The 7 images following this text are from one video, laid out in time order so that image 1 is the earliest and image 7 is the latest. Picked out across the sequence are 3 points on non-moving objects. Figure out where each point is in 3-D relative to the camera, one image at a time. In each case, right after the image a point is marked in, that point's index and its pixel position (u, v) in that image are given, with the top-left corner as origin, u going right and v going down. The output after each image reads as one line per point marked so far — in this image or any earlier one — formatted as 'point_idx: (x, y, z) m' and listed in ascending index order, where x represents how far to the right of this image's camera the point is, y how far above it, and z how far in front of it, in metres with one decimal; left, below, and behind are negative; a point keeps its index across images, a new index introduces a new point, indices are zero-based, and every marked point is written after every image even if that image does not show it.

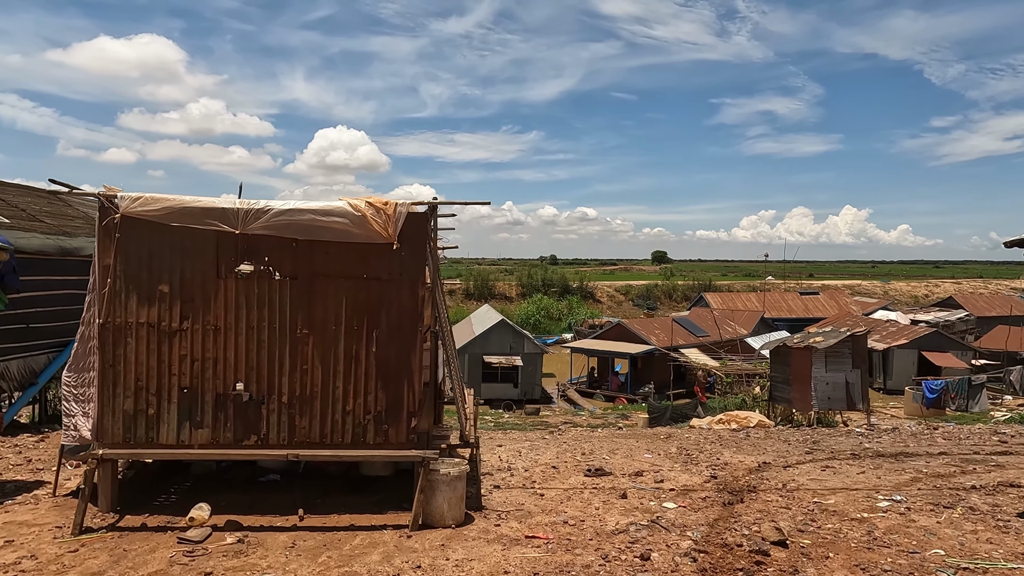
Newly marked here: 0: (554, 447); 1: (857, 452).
0: (+0.7, -2.6, +10.9) m
1: (+5.2, -2.5, +10.0) m
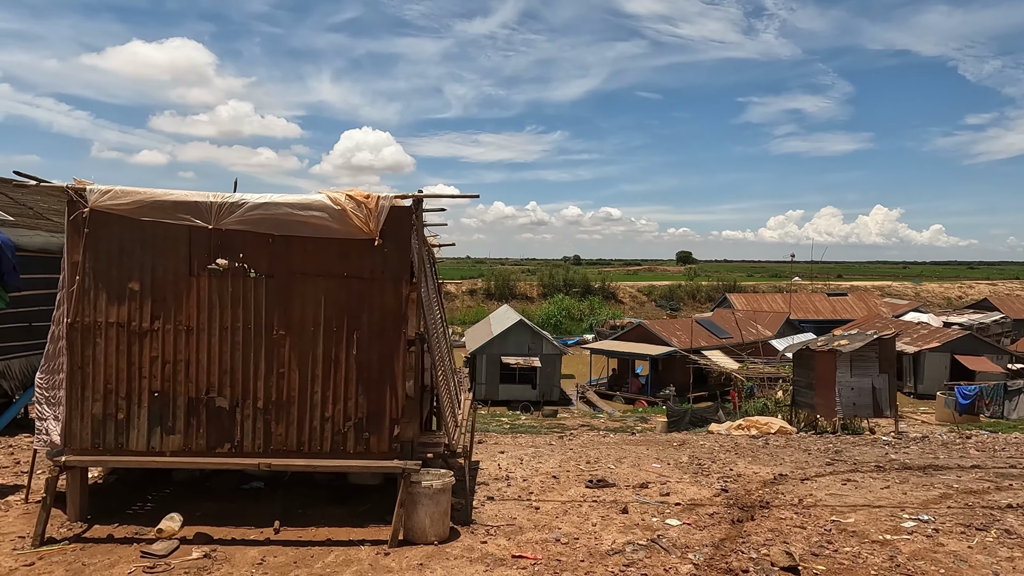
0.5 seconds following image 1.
0: (+0.7, -2.6, +10.4) m
1: (+5.3, -2.5, +9.4) m
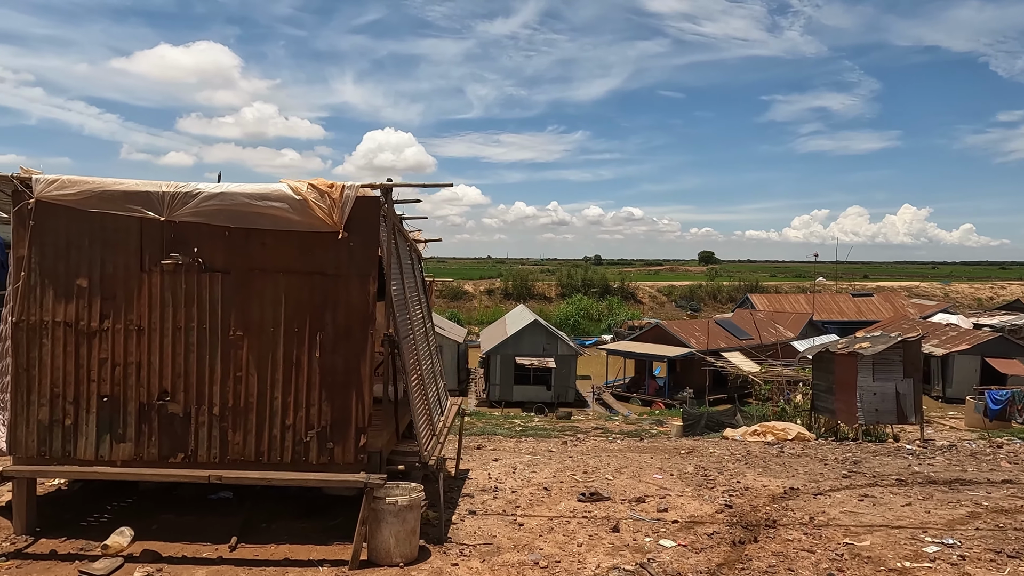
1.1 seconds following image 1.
0: (+0.7, -2.6, +9.8) m
1: (+5.2, -2.5, +8.7) m
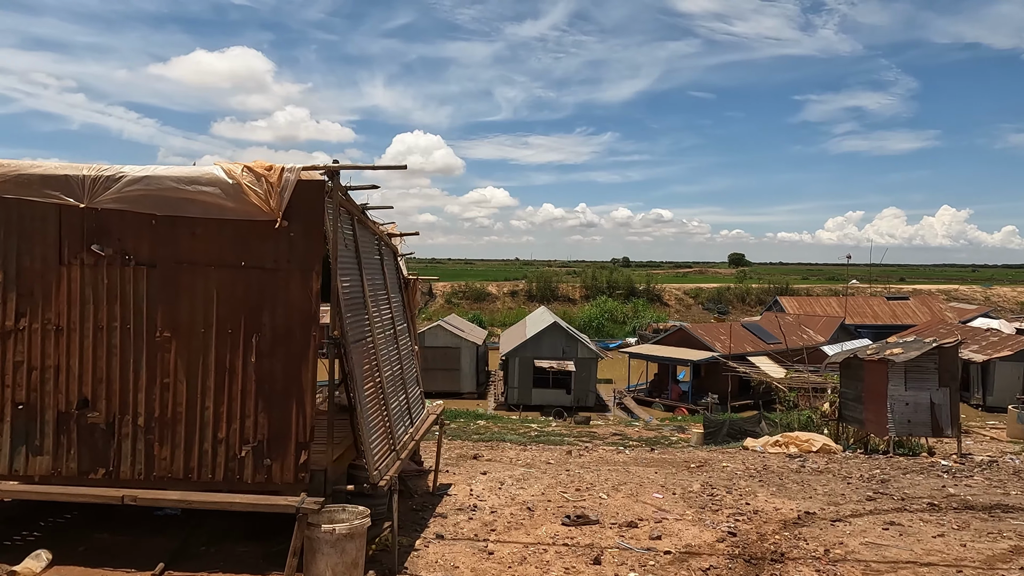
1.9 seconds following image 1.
0: (+0.5, -2.6, +9.1) m
1: (+5.0, -2.5, +7.8) m
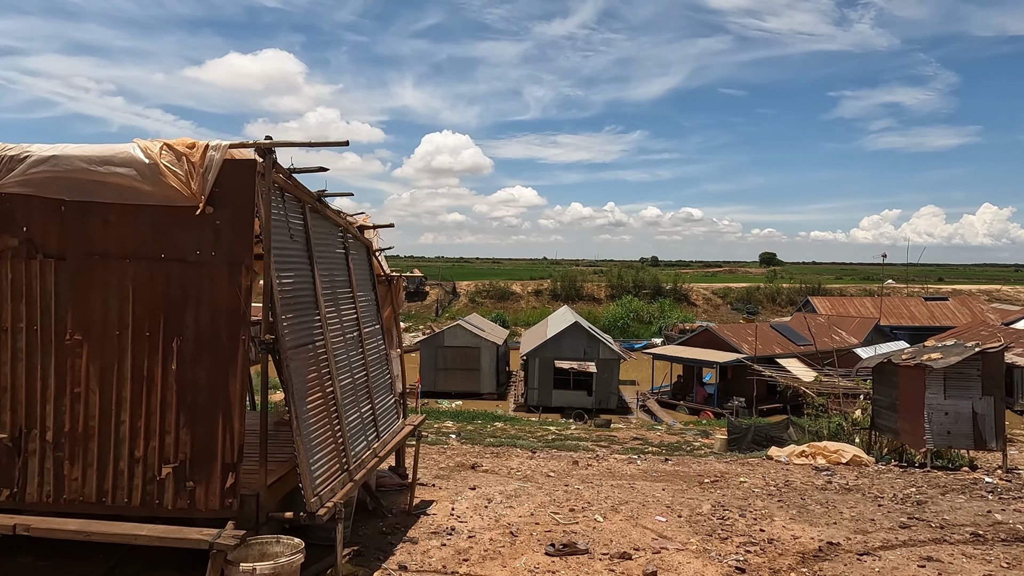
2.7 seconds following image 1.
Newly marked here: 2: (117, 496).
0: (+0.5, -2.5, +8.3) m
1: (+4.8, -2.5, +6.8) m
2: (-2.6, -1.4, +4.4) m
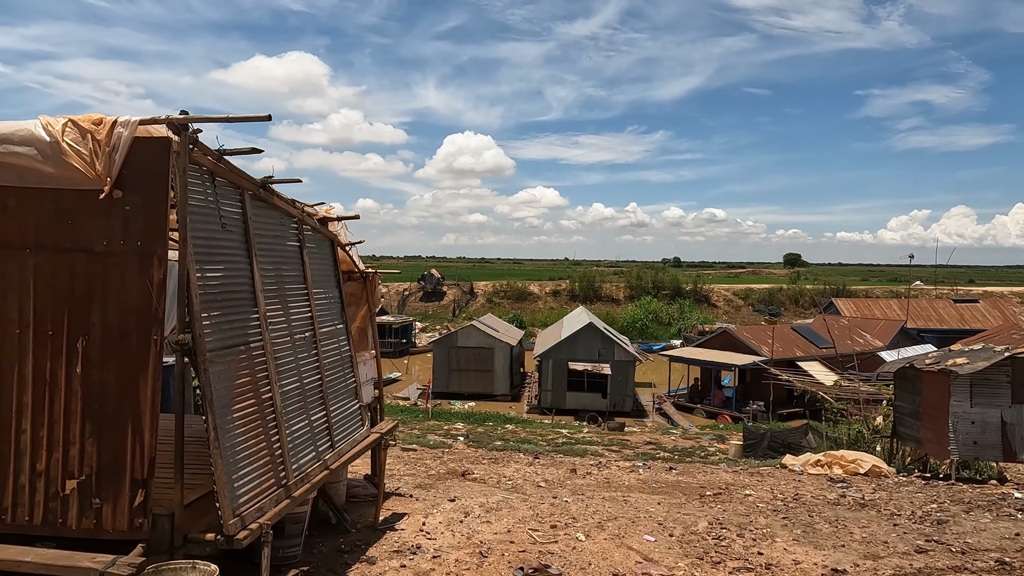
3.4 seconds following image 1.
0: (+0.3, -2.5, +7.8) m
1: (+4.6, -2.5, +6.1) m
2: (-2.9, -1.3, +3.9) m
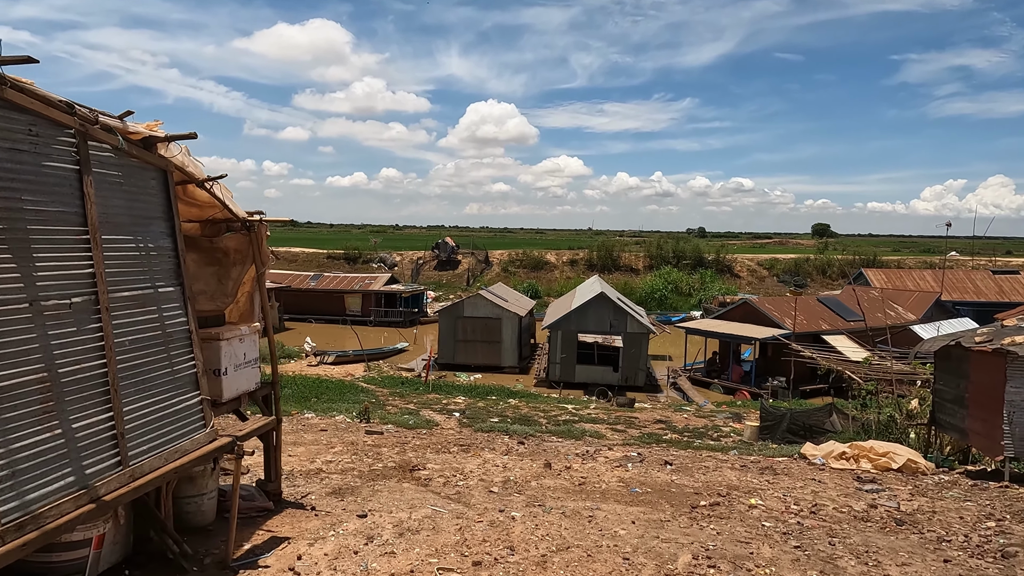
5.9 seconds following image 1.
0: (-0.4, -2.1, +6.1) m
1: (+3.9, -2.2, +4.3) m
2: (-3.7, -1.1, +2.3) m
